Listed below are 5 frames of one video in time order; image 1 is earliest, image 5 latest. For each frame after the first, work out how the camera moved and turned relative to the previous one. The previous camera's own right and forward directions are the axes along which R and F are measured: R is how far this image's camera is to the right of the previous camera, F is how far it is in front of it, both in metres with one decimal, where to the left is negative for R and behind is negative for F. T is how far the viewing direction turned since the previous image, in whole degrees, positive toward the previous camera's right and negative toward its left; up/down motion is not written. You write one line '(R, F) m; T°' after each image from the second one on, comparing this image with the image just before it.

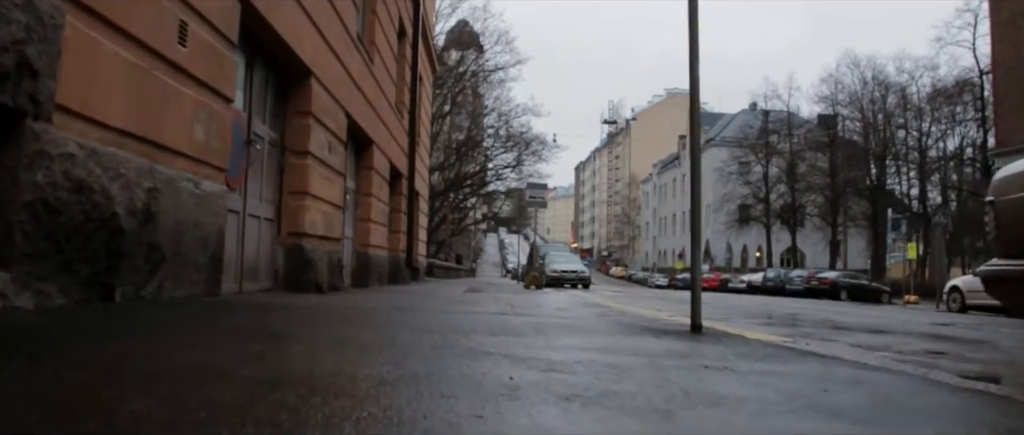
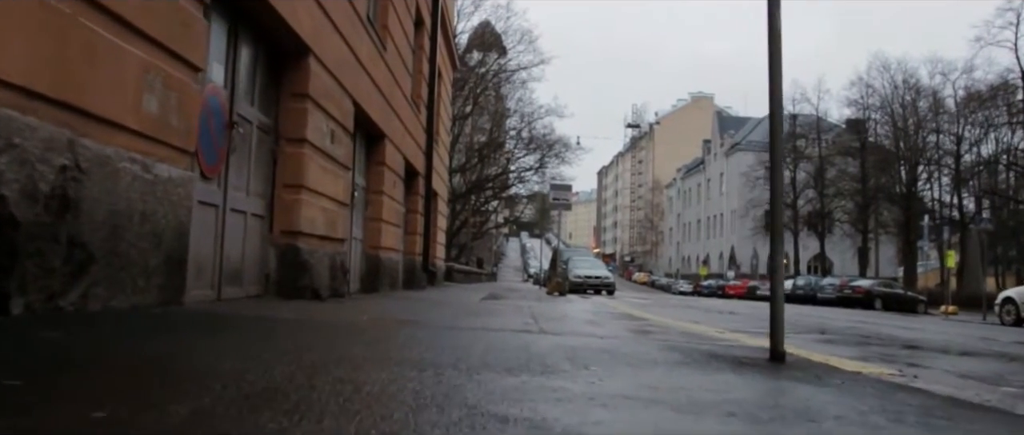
(0.0, +1.5) m; -1°
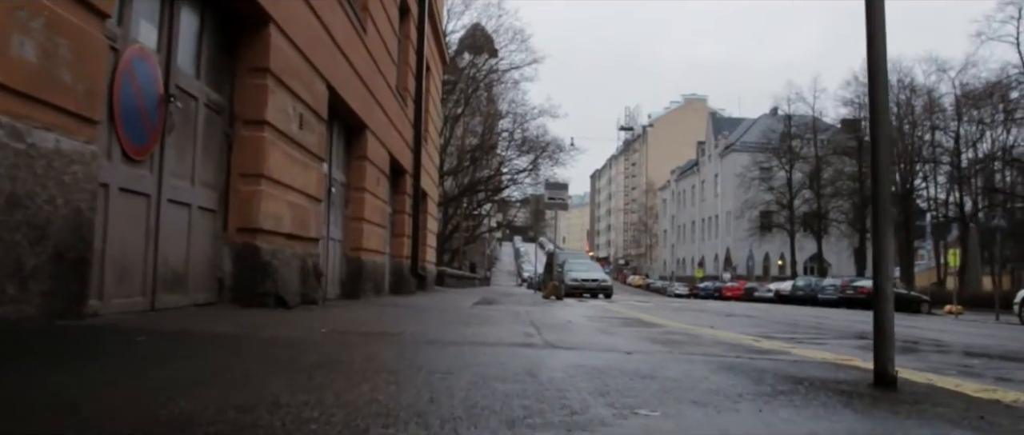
(0.0, +1.5) m; 0°
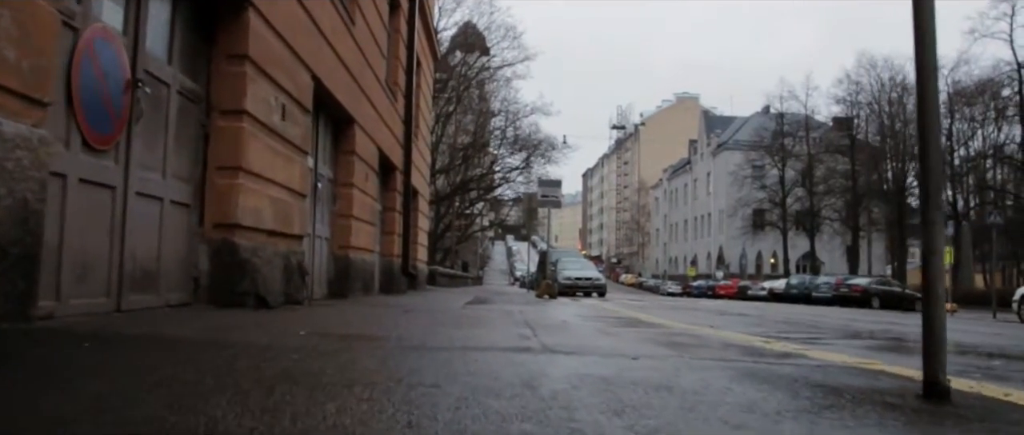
(0.0, +0.5) m; +1°
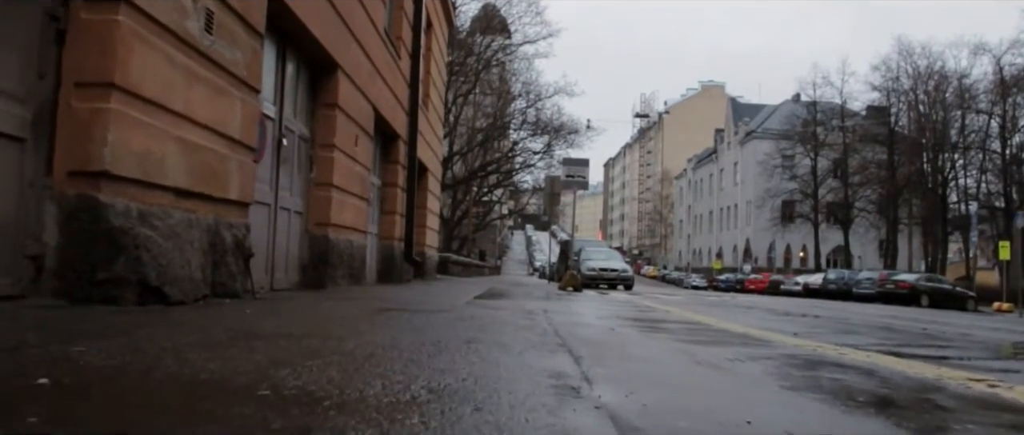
(0.0, +3.1) m; -1°
